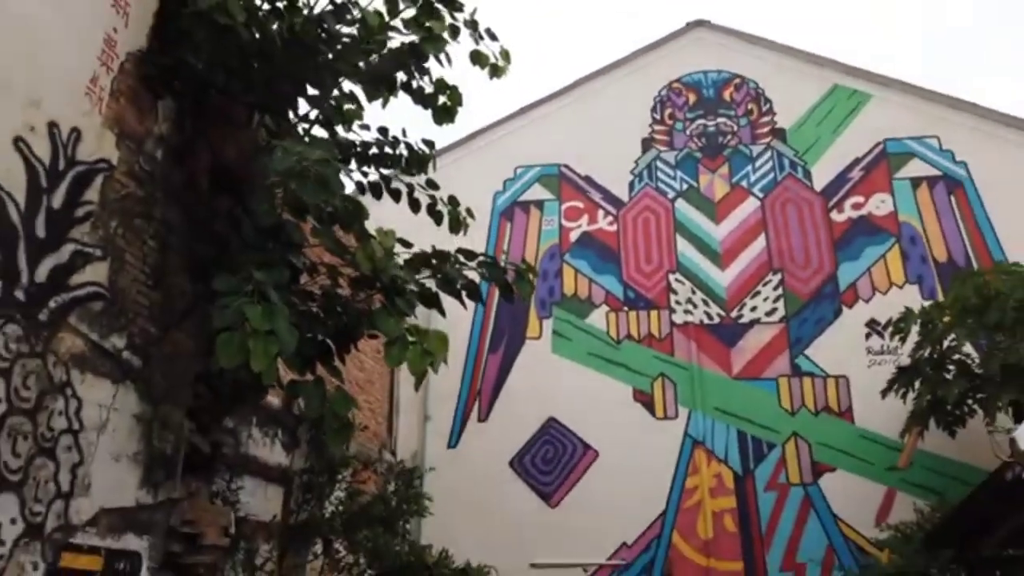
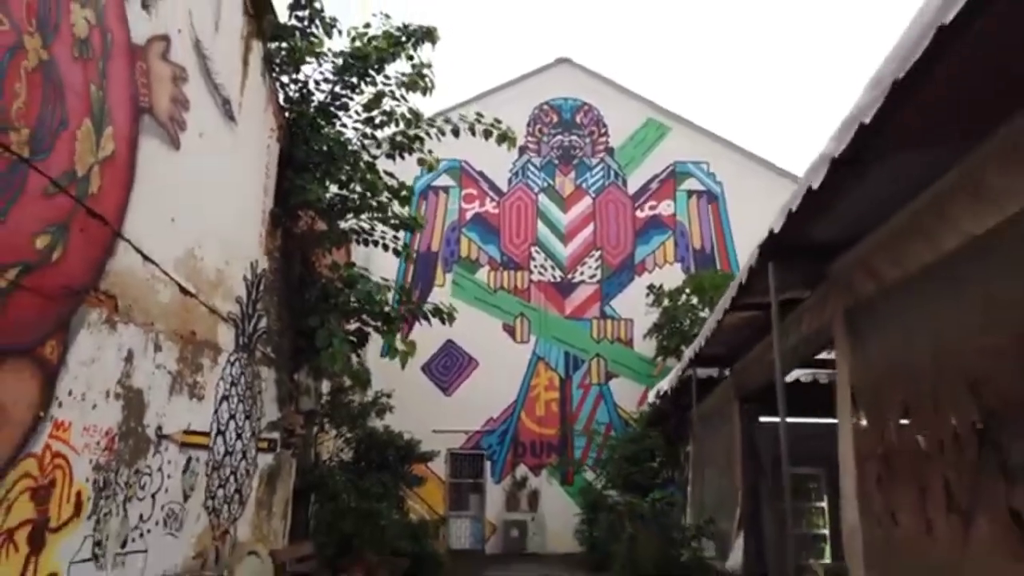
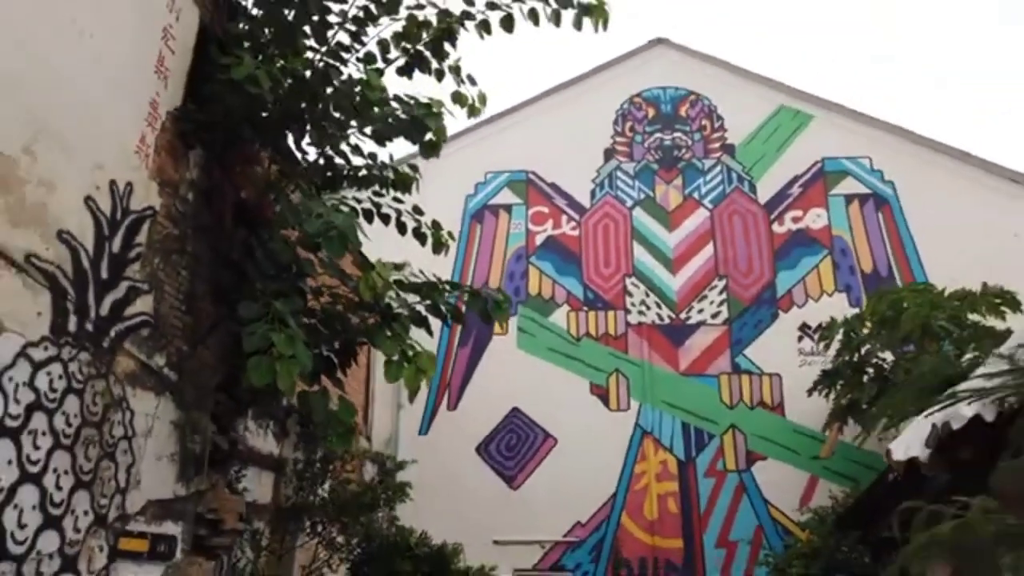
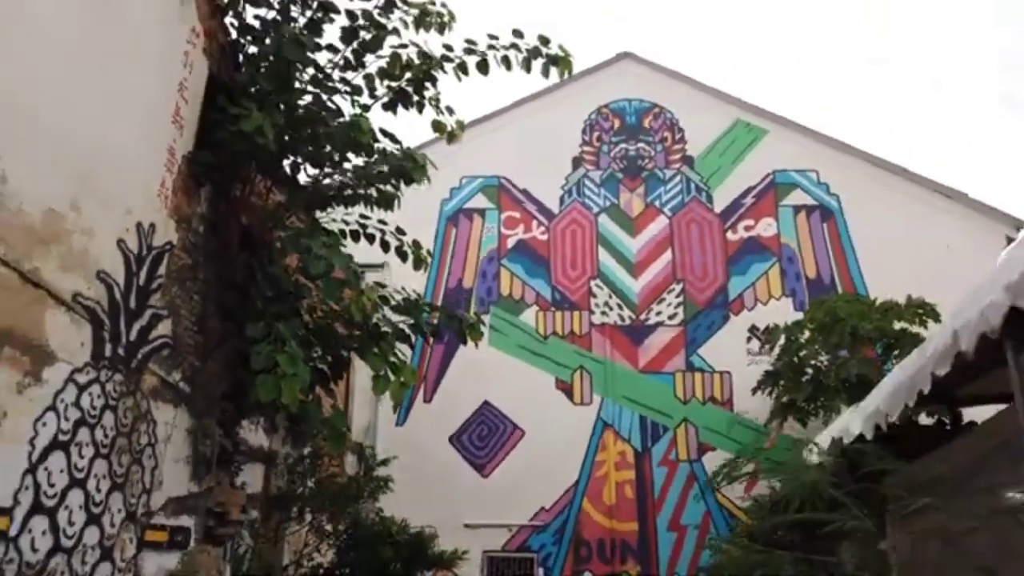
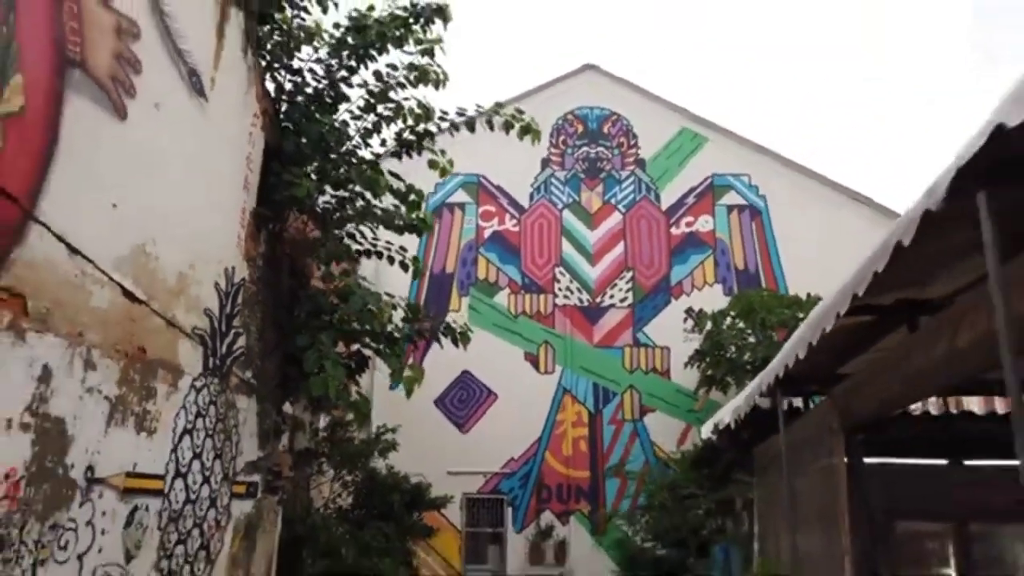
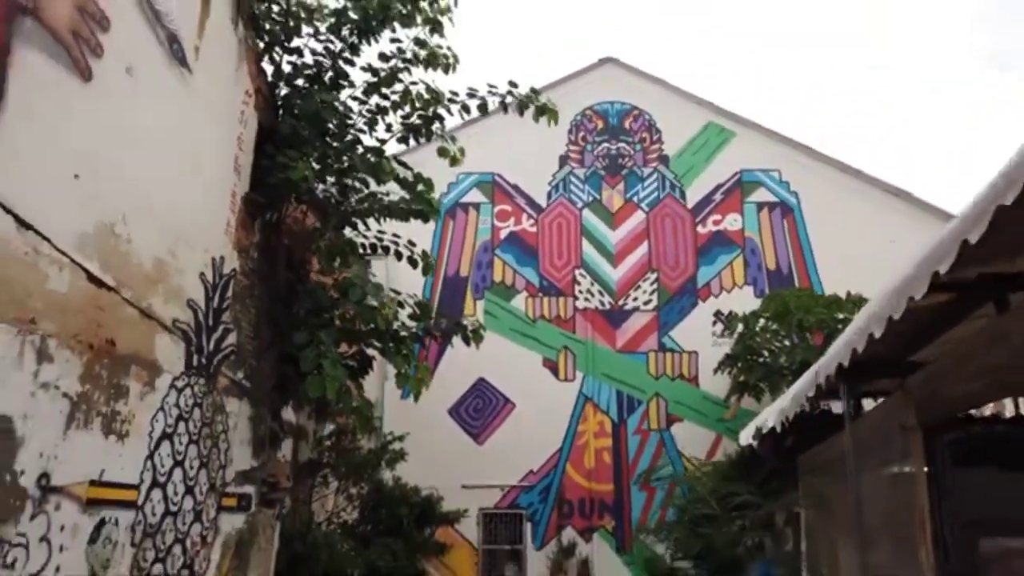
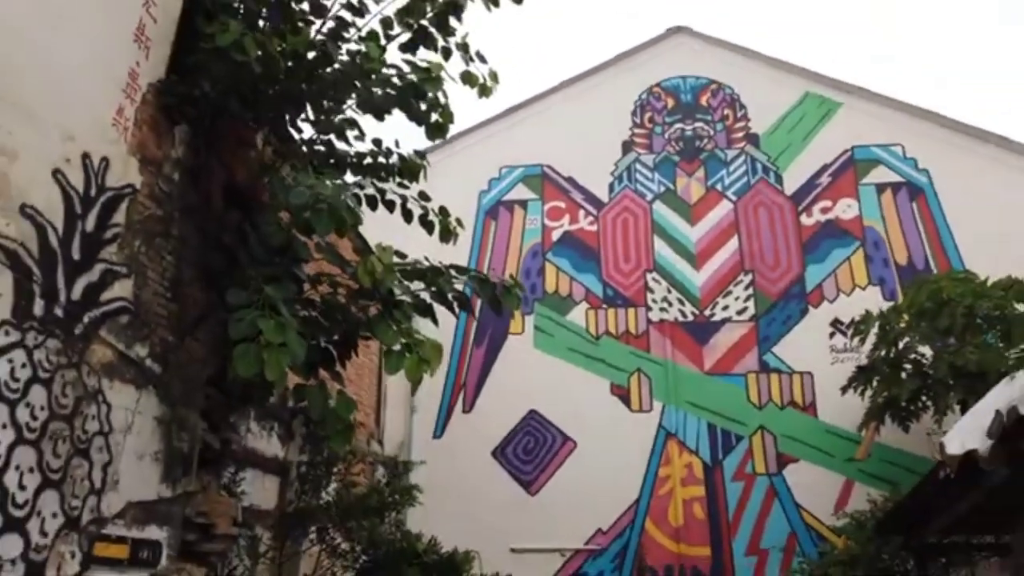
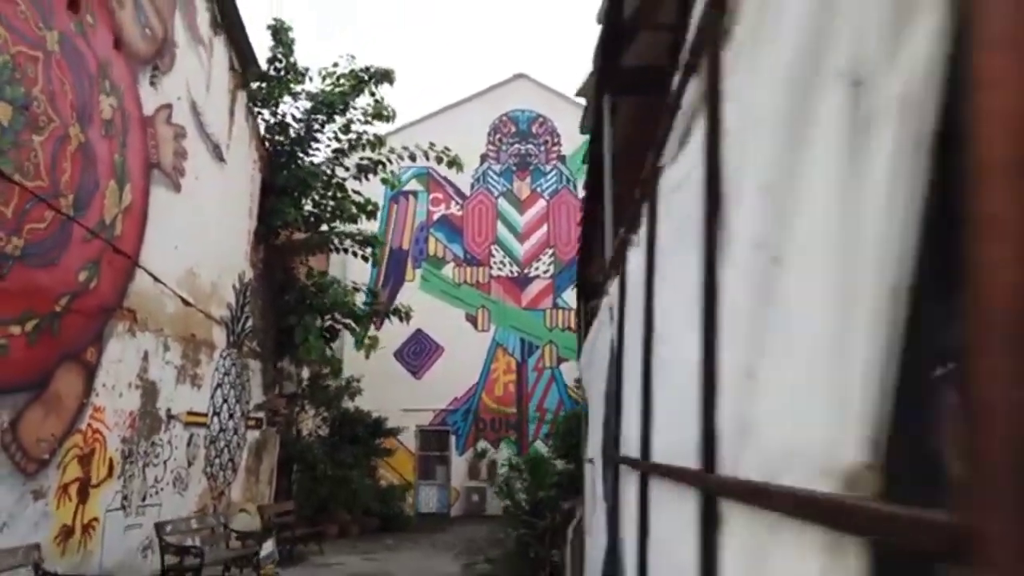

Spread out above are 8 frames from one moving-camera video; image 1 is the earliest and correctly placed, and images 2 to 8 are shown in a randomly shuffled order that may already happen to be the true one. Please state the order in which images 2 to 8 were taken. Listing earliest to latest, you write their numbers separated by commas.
7, 3, 4, 6, 5, 2, 8
